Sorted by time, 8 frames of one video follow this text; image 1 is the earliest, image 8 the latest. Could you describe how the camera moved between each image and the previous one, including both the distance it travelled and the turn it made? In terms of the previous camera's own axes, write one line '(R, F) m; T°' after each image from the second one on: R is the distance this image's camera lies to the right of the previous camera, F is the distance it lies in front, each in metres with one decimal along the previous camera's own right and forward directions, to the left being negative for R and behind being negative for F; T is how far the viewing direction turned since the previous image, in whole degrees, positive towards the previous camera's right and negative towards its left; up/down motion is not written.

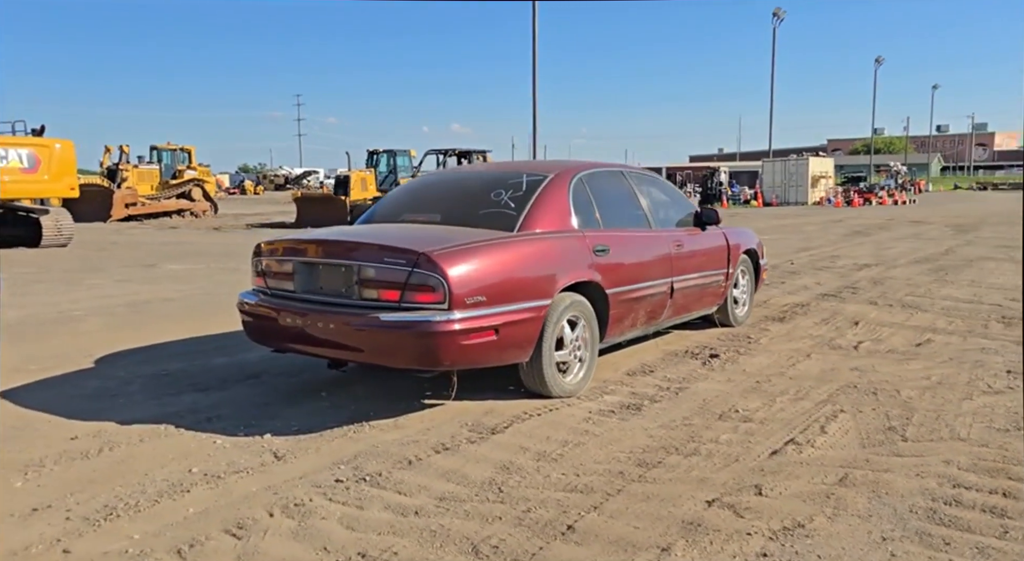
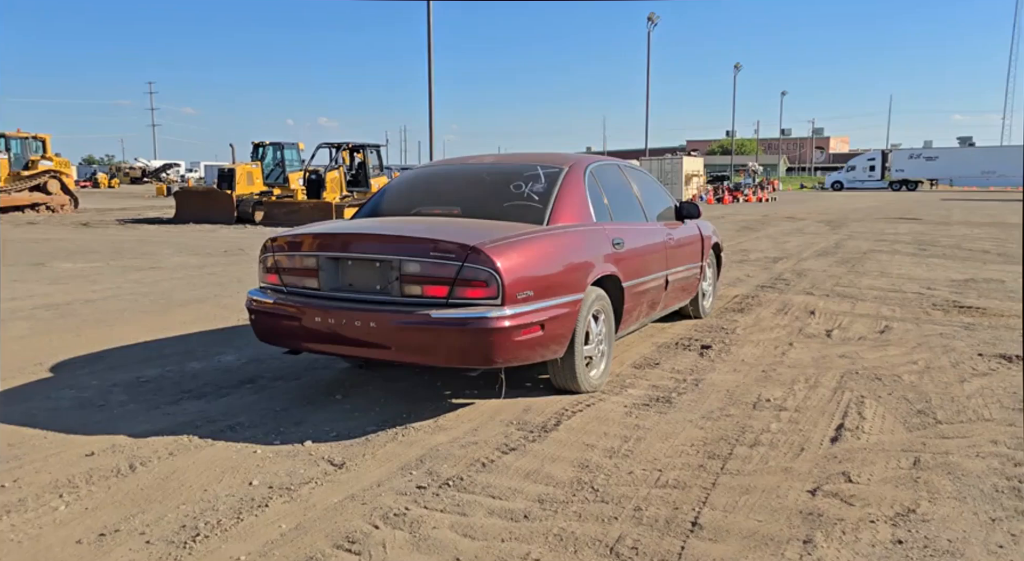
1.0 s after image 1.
(-0.8, +0.2) m; +7°
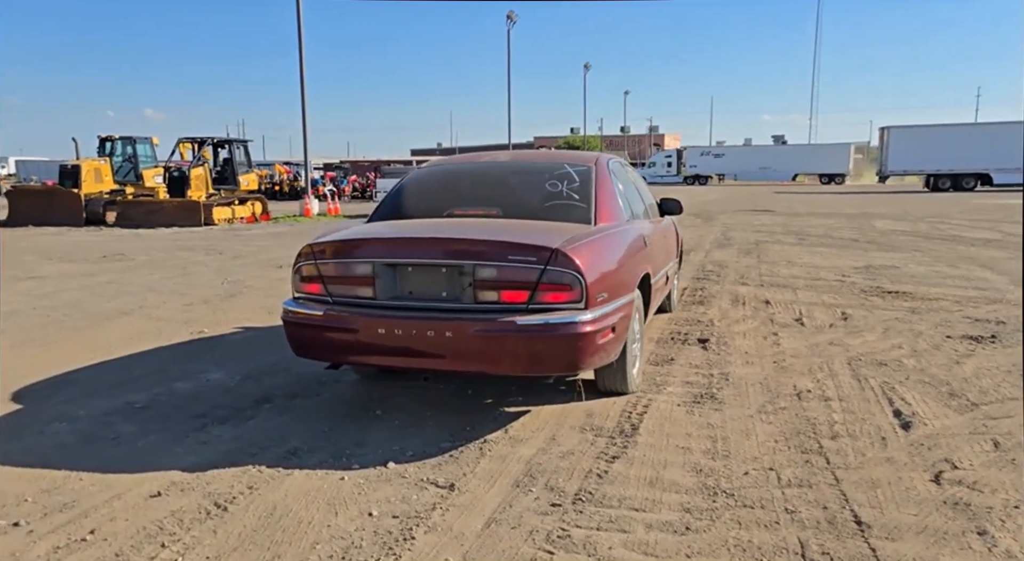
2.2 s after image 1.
(-1.0, +0.2) m; +9°
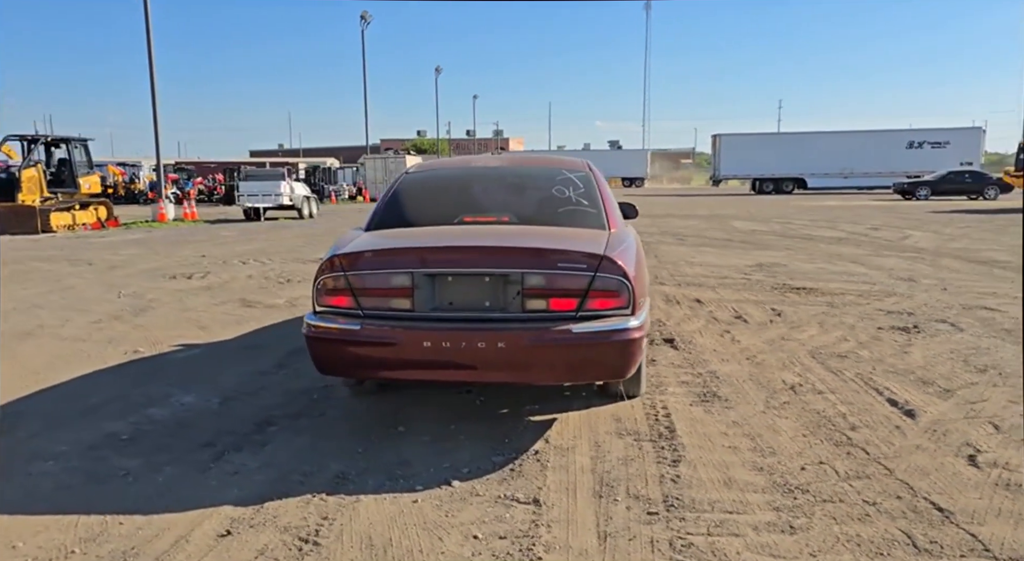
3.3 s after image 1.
(-0.8, +0.1) m; +10°
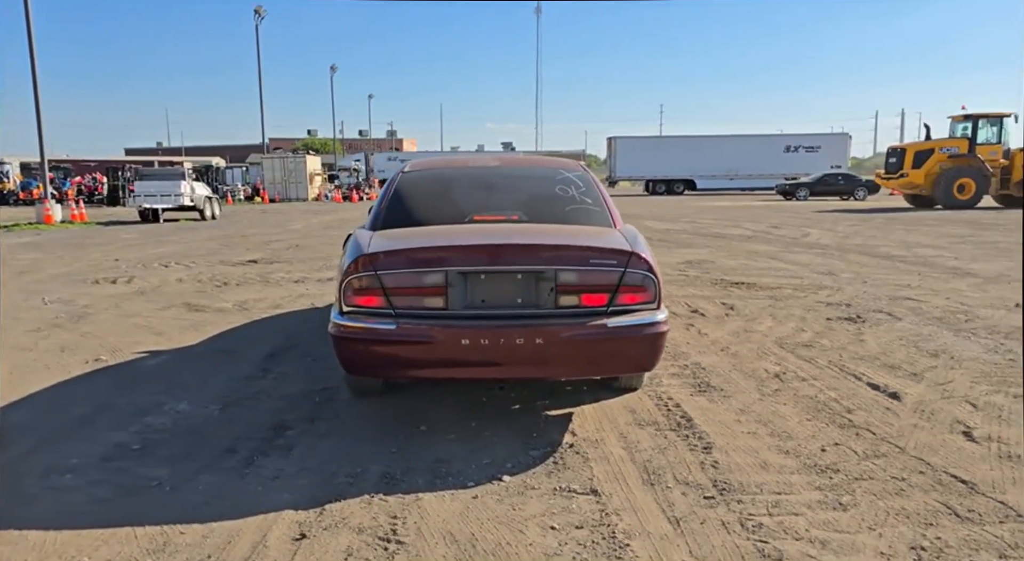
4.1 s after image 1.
(-0.6, 0.0) m; +7°
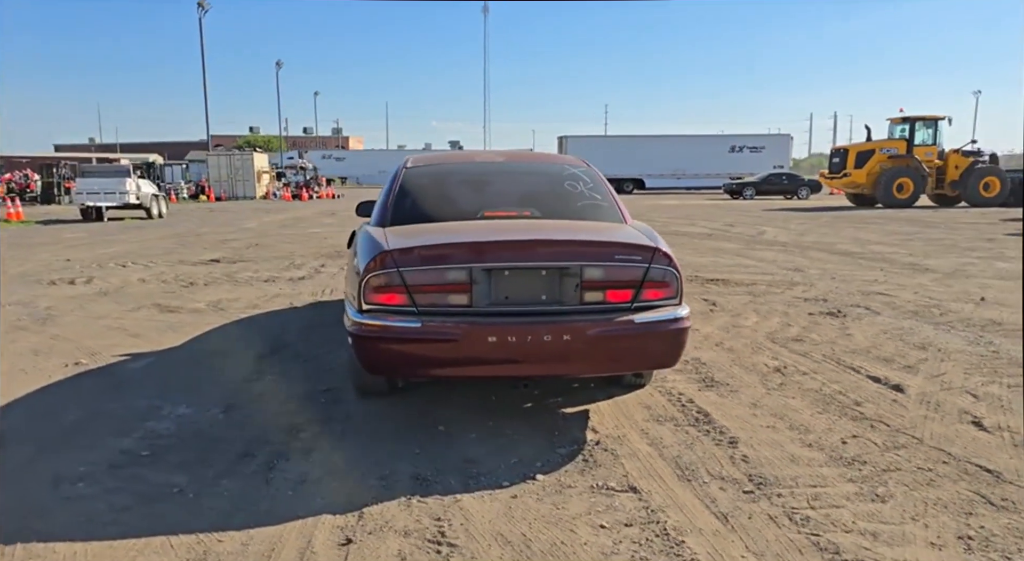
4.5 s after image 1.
(-0.3, +0.1) m; +3°
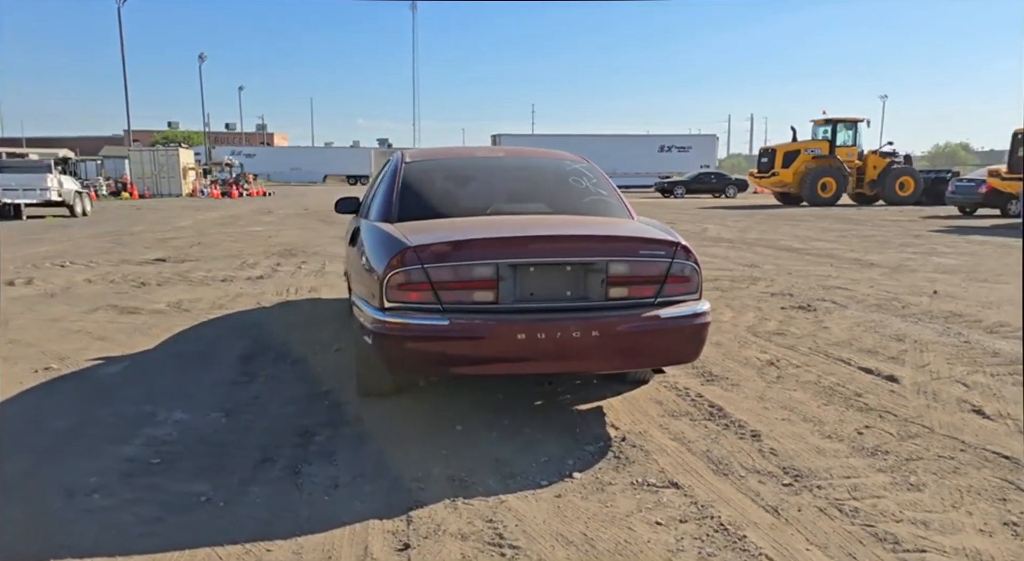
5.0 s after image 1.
(-0.4, +0.1) m; +4°
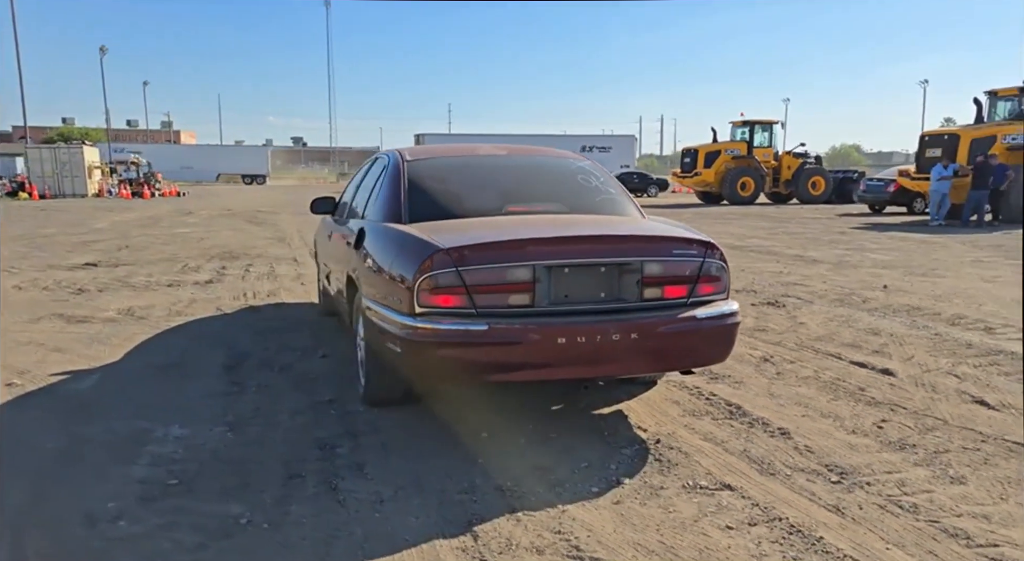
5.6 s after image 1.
(-0.5, +0.1) m; +5°
